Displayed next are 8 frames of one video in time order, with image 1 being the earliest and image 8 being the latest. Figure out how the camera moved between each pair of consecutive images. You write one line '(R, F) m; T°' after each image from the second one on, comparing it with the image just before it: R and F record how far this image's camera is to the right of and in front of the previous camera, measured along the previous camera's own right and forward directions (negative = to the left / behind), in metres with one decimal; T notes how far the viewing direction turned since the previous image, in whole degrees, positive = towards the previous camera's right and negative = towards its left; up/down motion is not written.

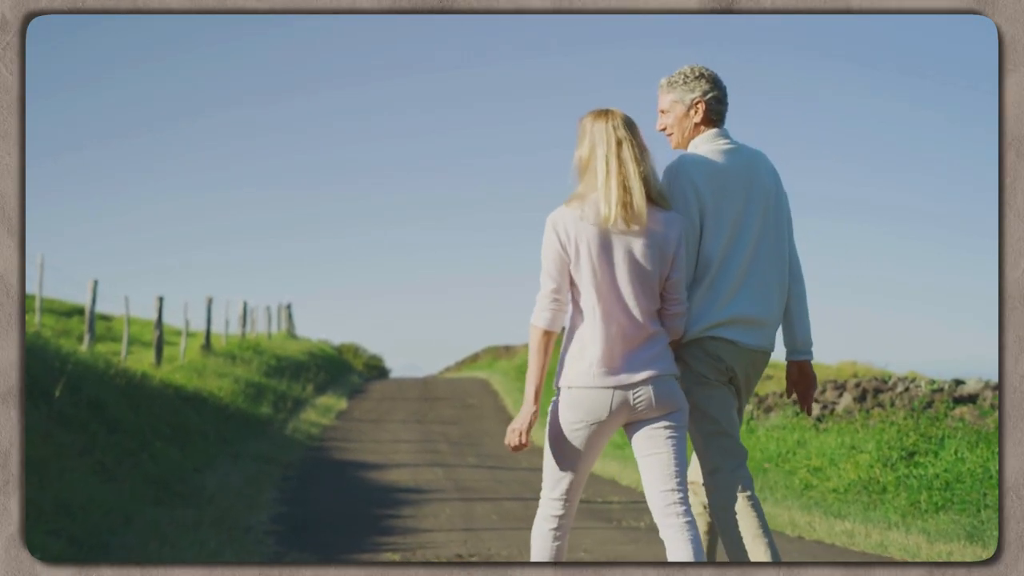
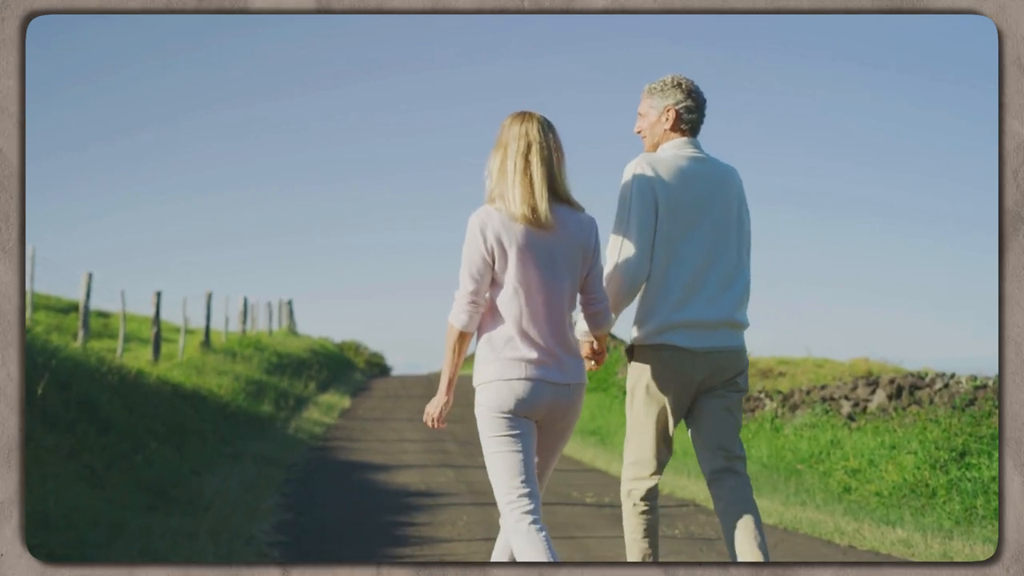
(-0.1, +0.7) m; 0°
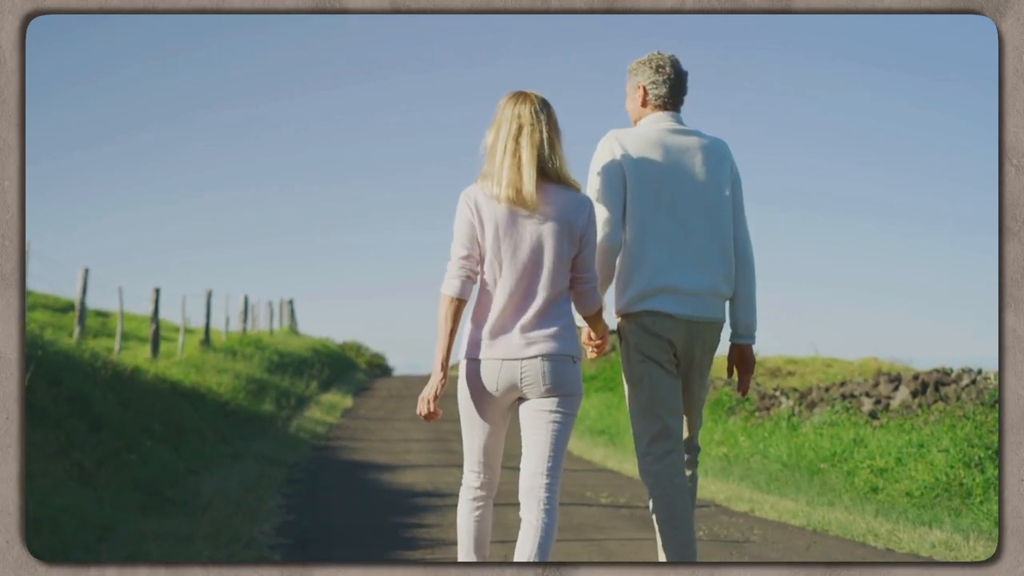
(-0.1, +0.4) m; 0°
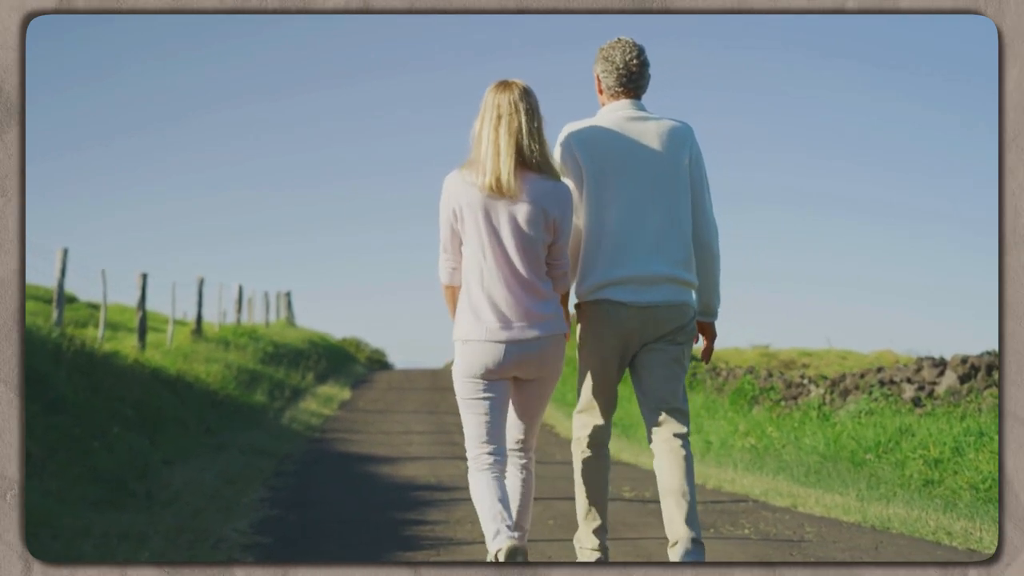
(-0.1, +1.1) m; 0°
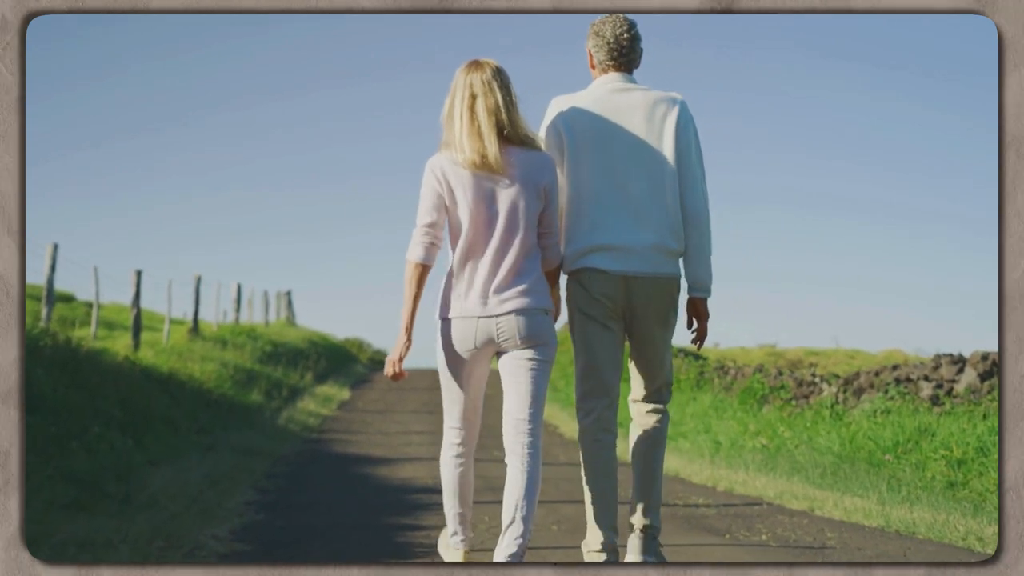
(0.0, +0.4) m; 0°
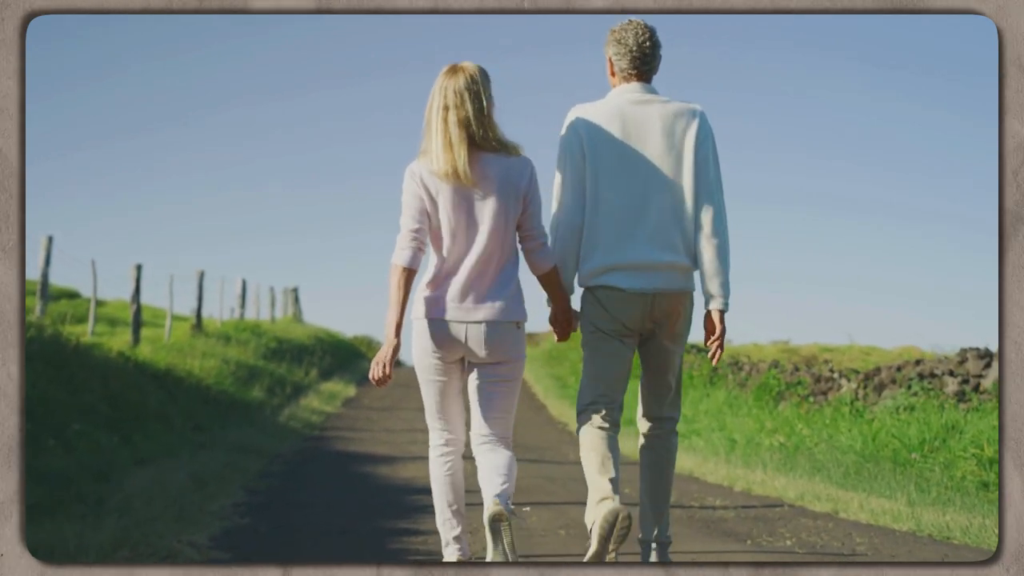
(0.0, +0.5) m; 0°
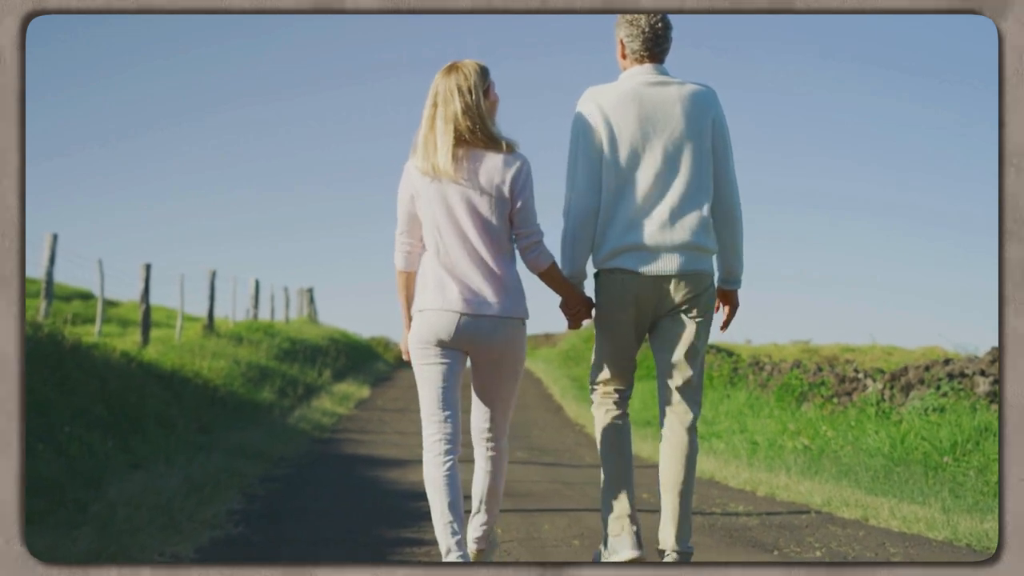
(0.0, +0.4) m; -1°
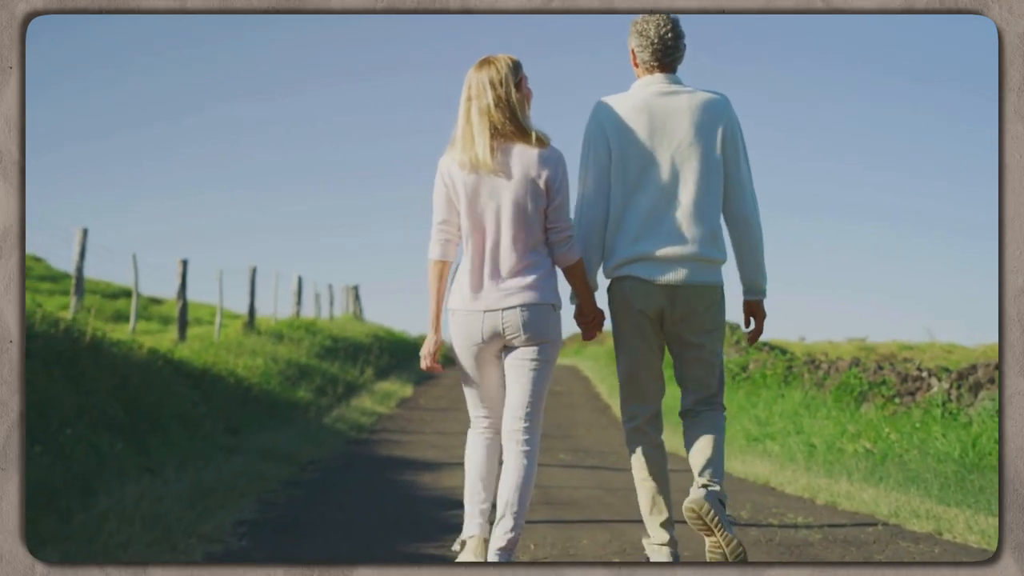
(+0.1, +0.6) m; -2°
